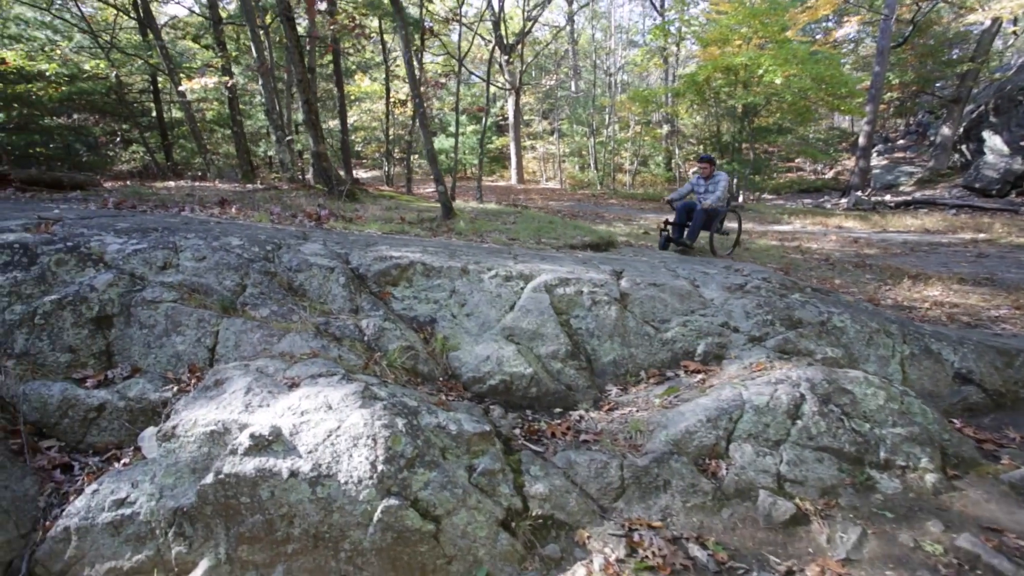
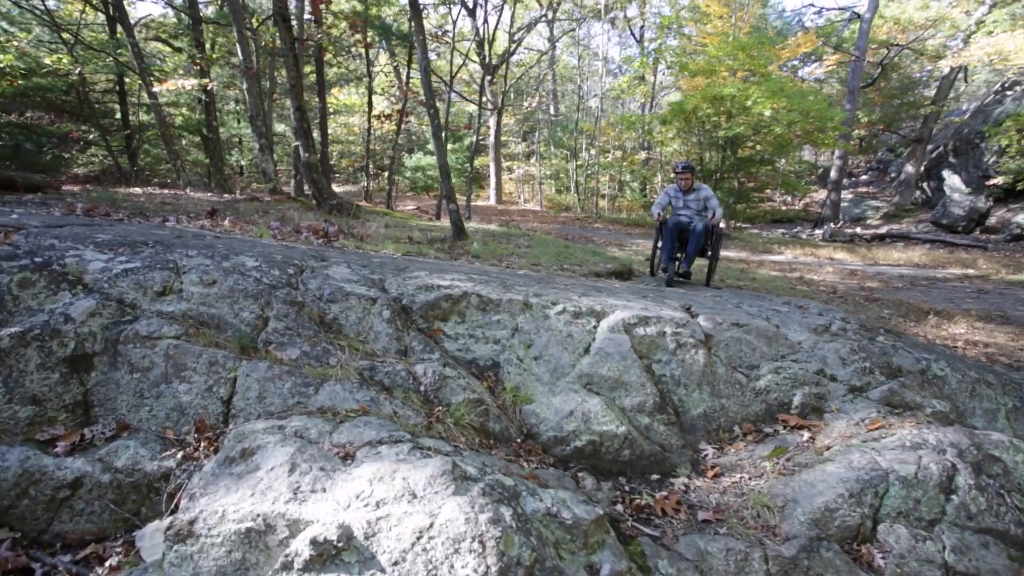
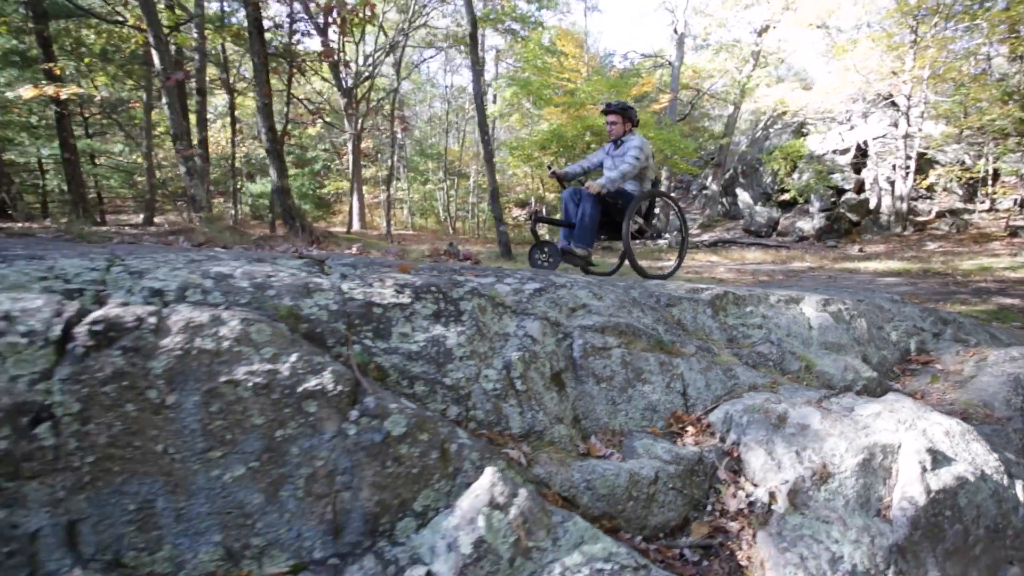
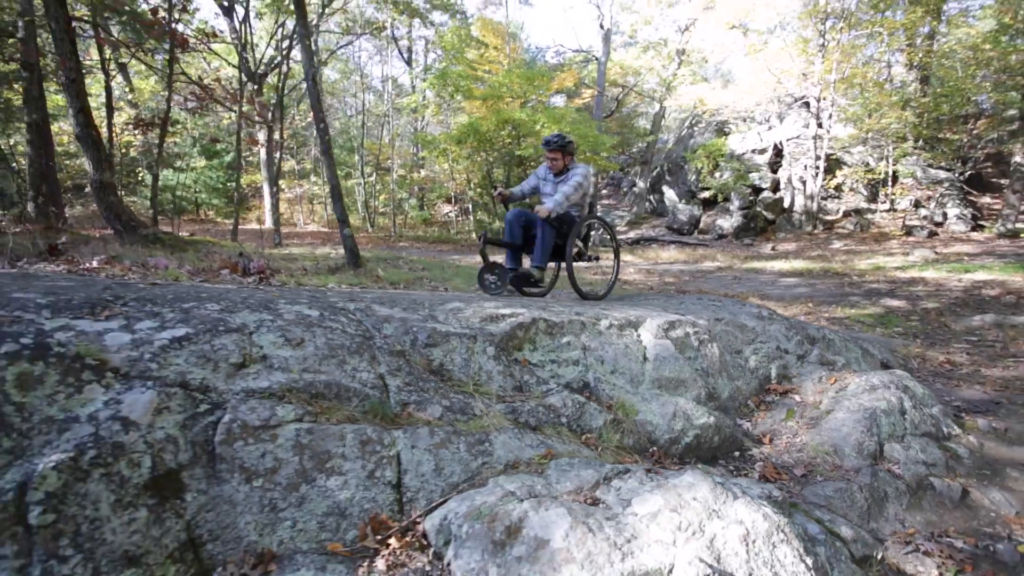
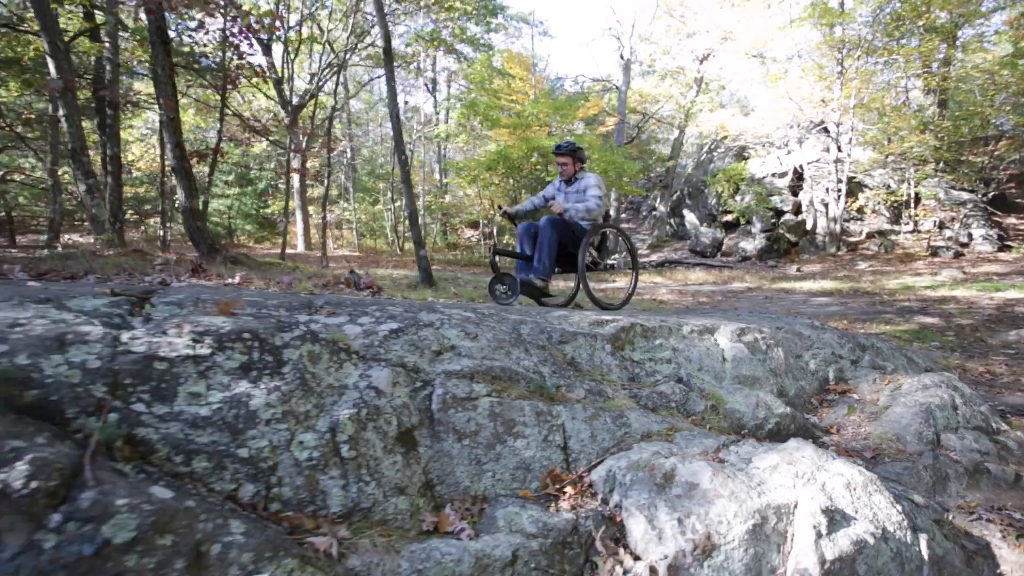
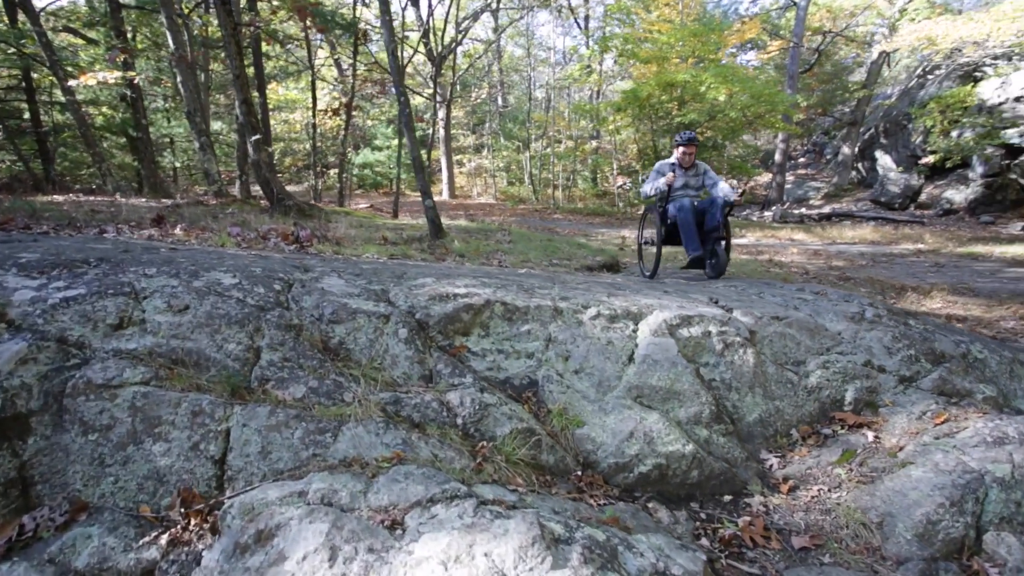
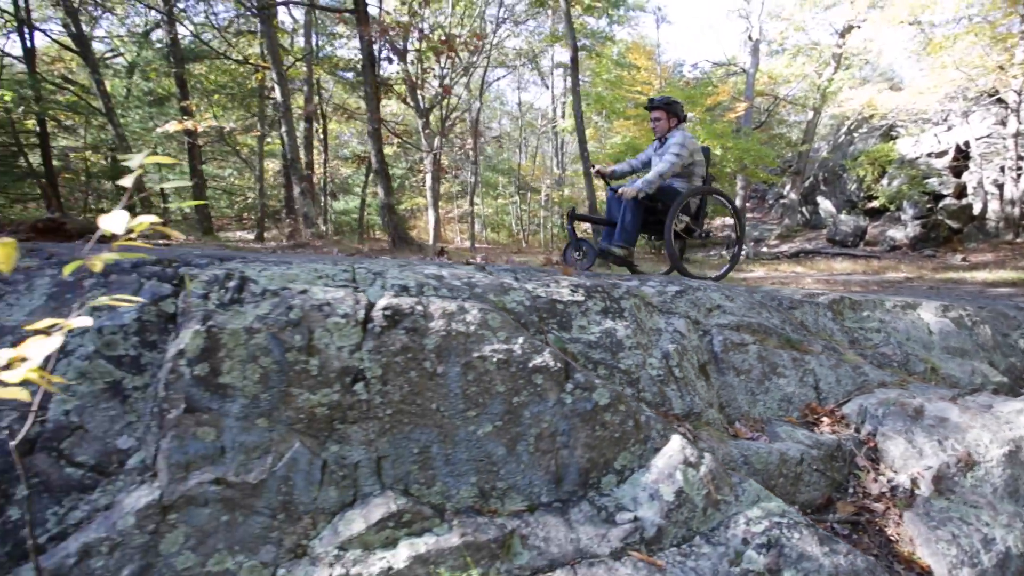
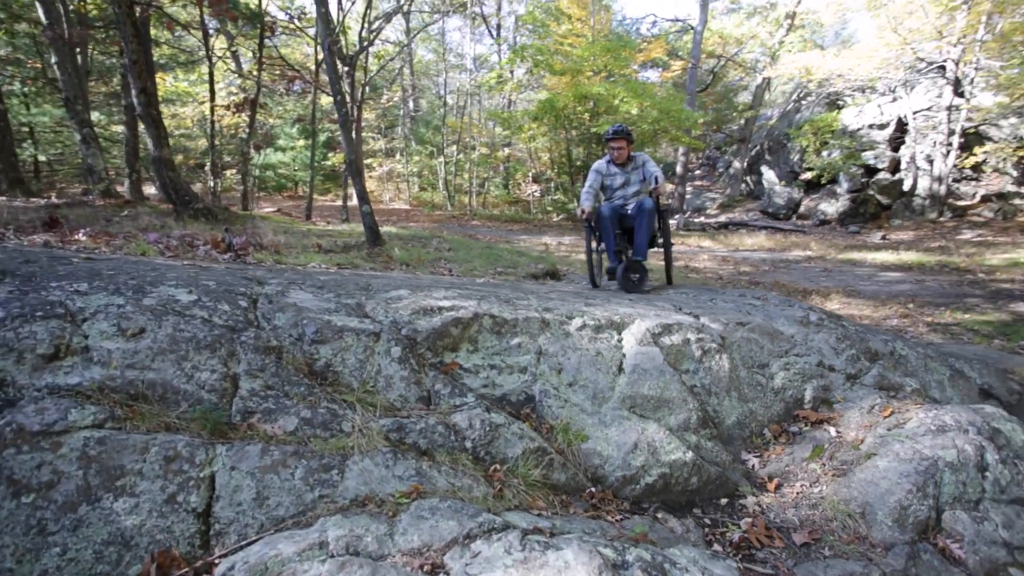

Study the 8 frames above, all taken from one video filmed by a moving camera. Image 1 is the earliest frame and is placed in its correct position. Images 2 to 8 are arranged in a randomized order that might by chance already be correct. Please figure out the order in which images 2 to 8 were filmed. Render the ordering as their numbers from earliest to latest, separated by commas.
2, 6, 8, 4, 5, 3, 7
